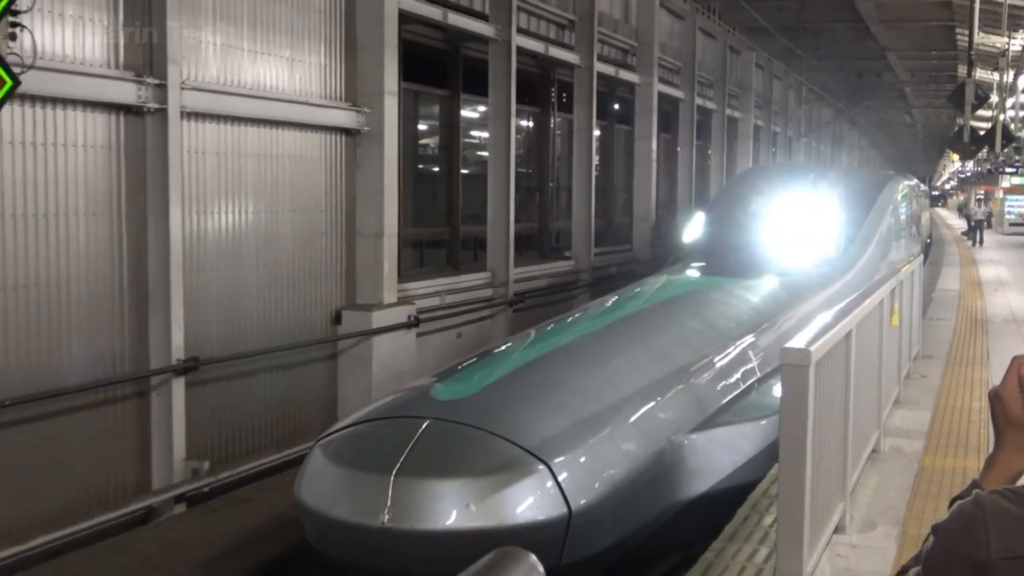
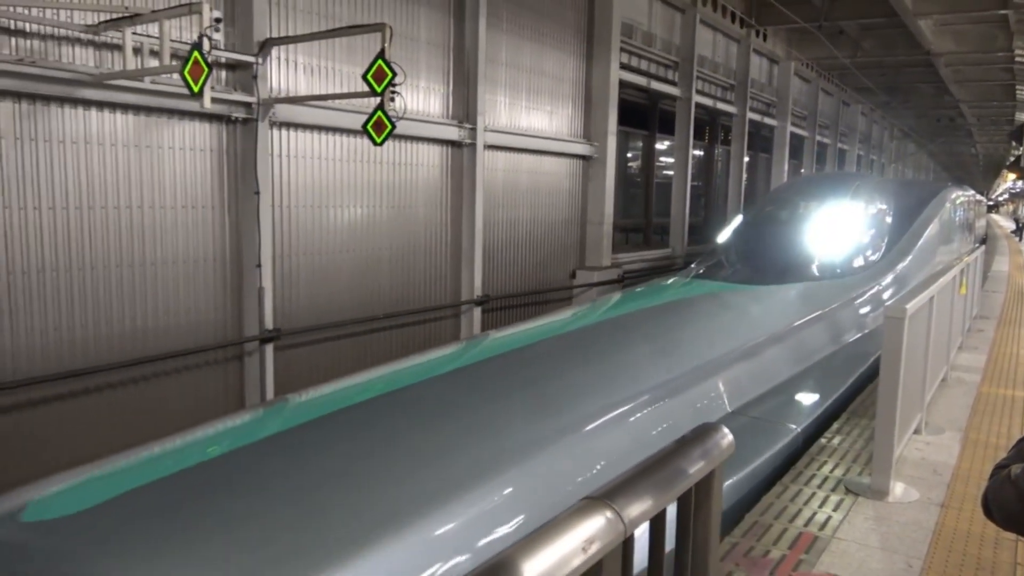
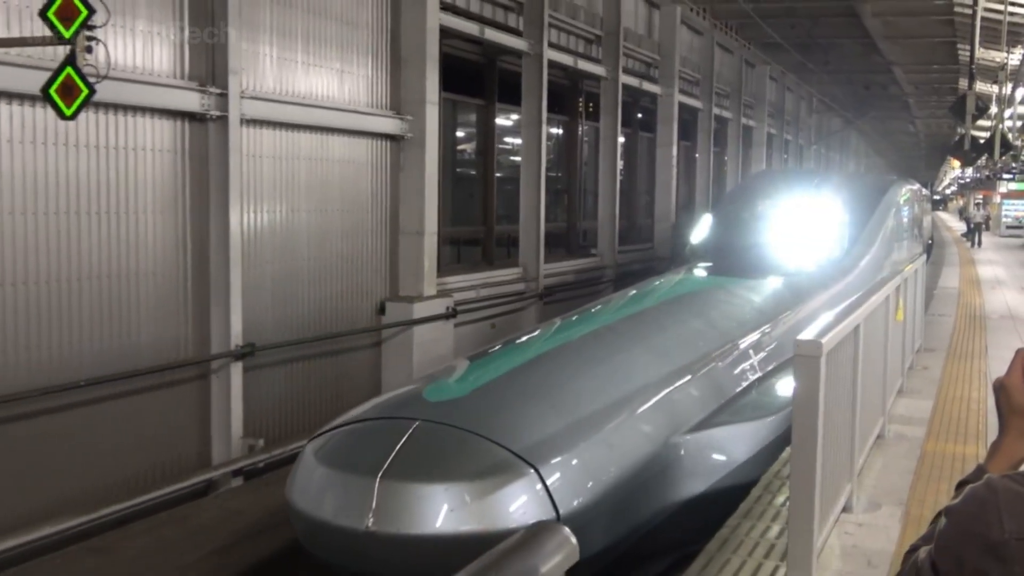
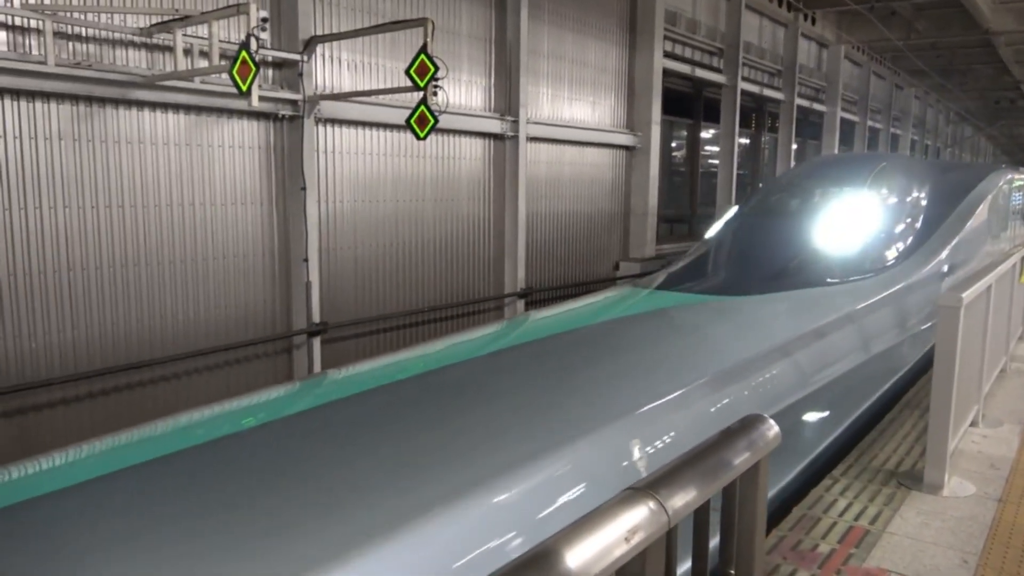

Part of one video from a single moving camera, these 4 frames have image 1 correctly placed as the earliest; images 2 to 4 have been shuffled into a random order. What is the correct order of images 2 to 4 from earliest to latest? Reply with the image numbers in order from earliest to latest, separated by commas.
3, 2, 4
